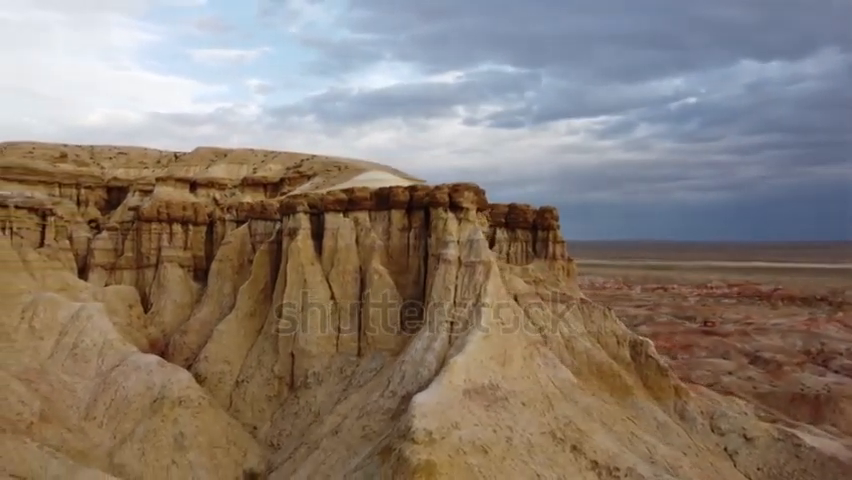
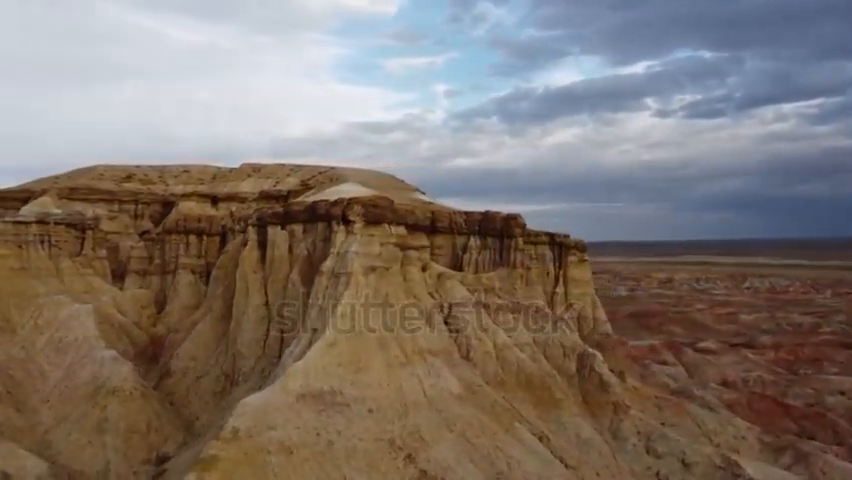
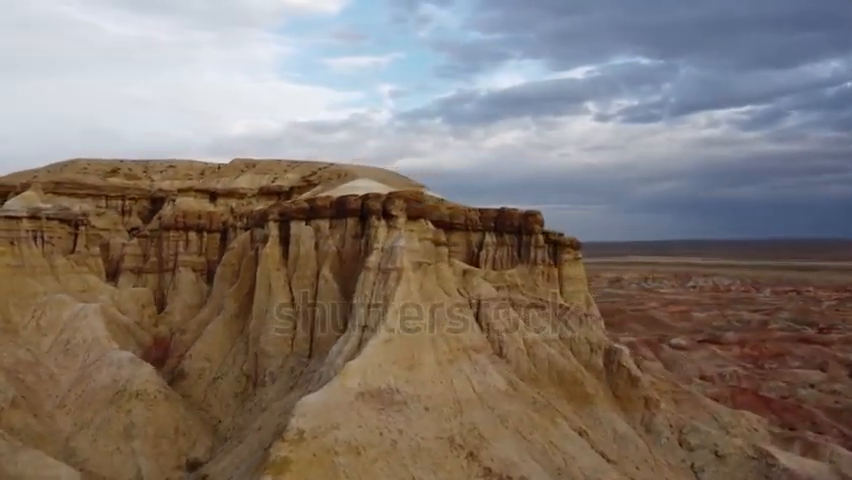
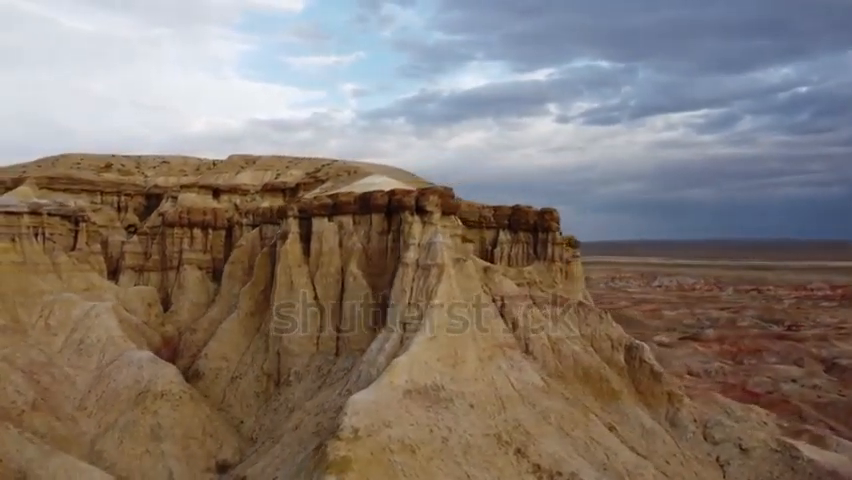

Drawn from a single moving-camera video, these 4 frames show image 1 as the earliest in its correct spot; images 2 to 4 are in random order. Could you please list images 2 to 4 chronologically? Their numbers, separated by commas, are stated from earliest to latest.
4, 3, 2
